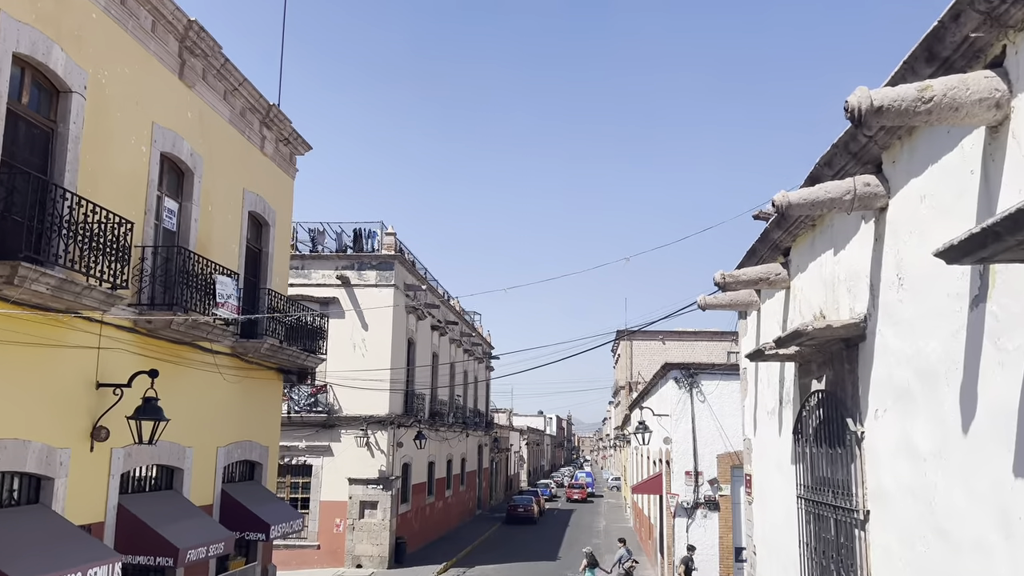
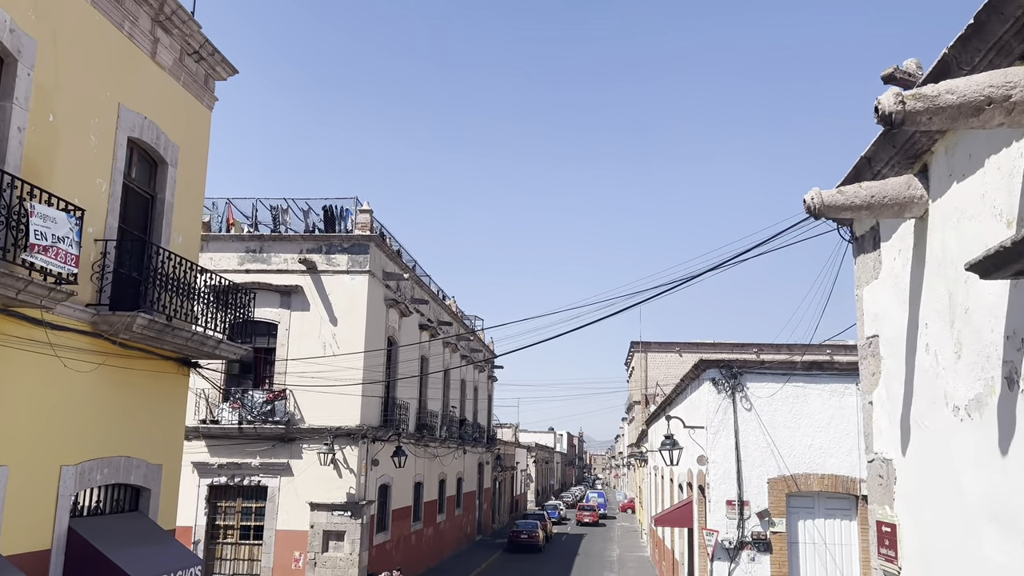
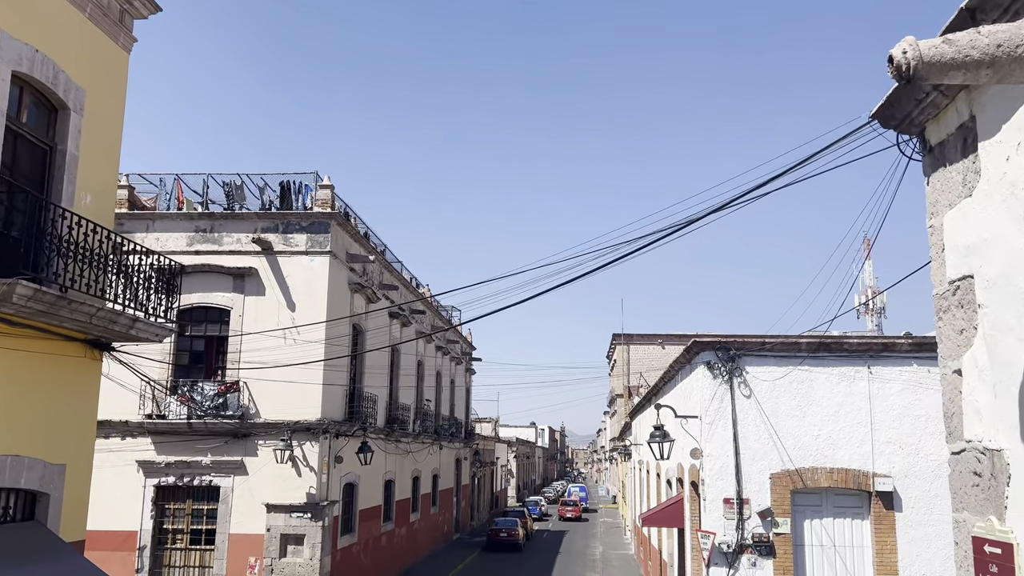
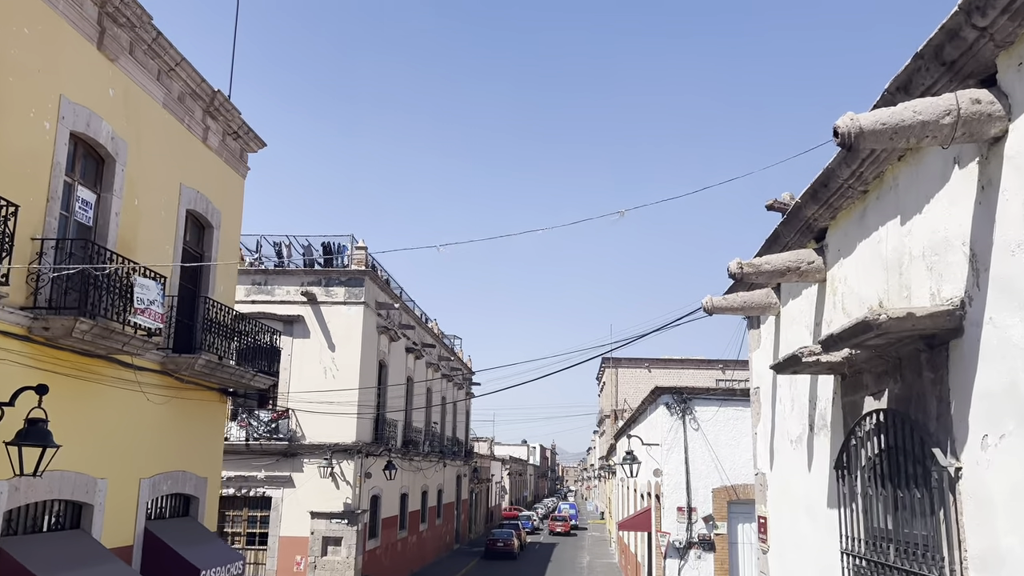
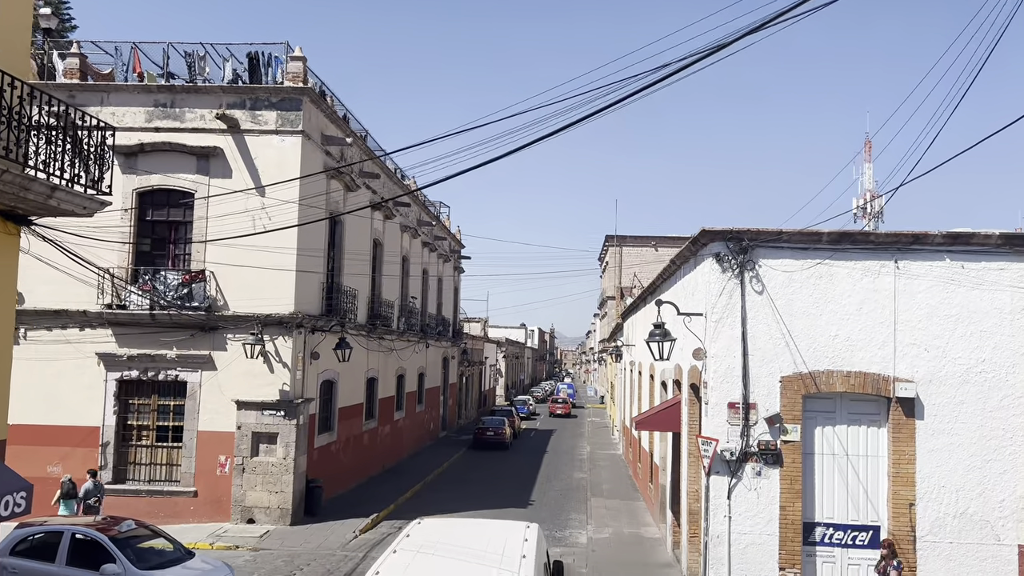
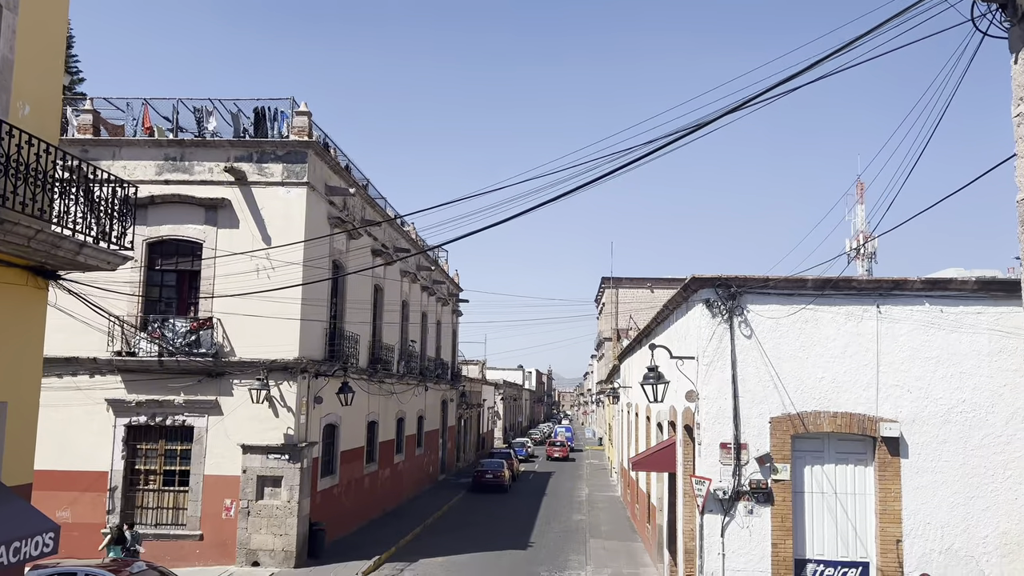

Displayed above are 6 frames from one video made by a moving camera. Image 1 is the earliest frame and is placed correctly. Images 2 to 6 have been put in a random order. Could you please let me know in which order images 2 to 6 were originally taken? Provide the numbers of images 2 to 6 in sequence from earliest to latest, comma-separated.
4, 2, 3, 6, 5
